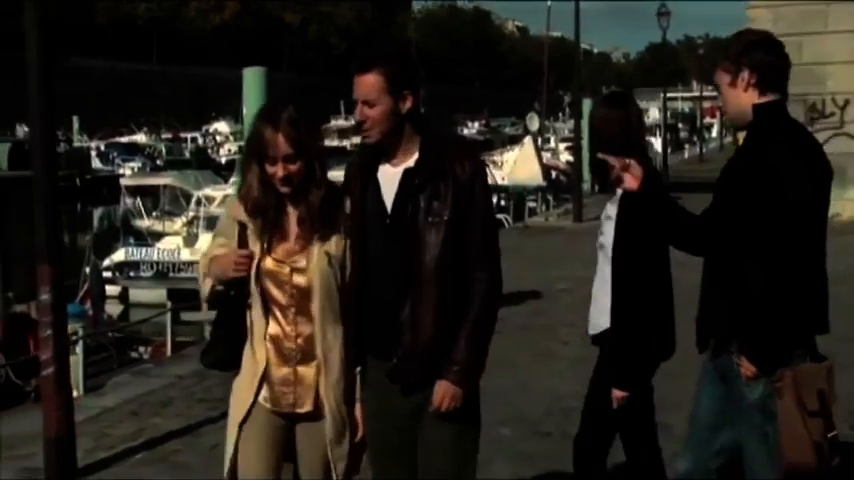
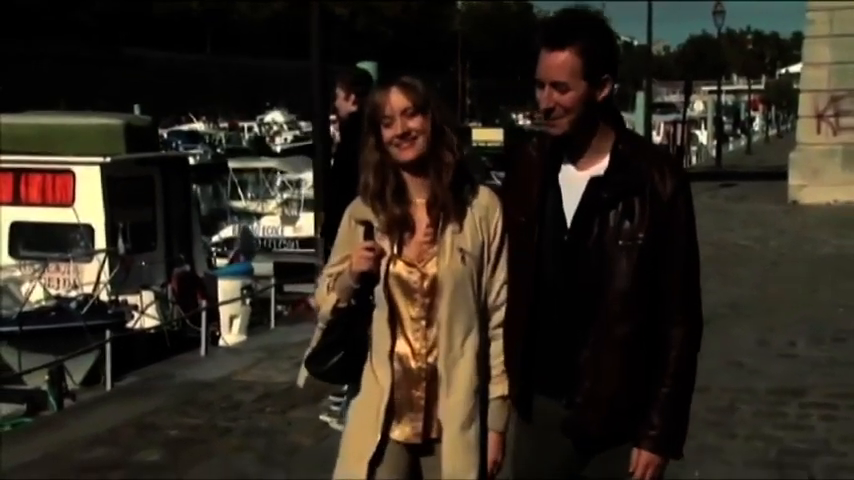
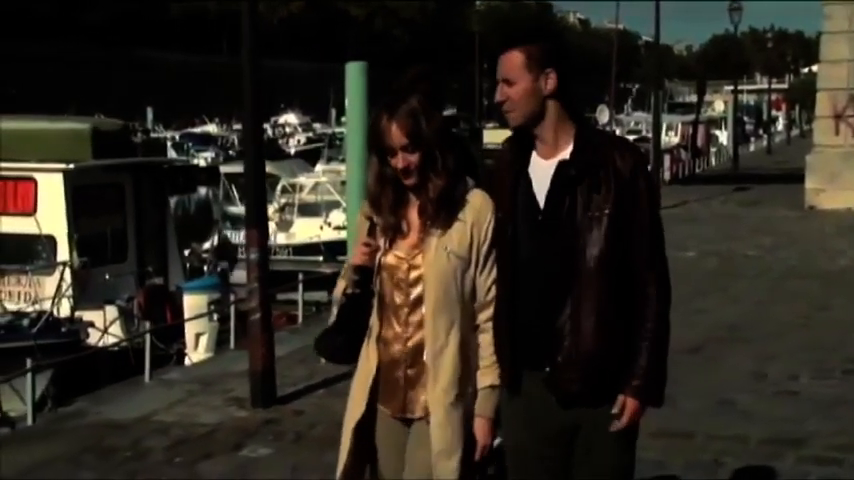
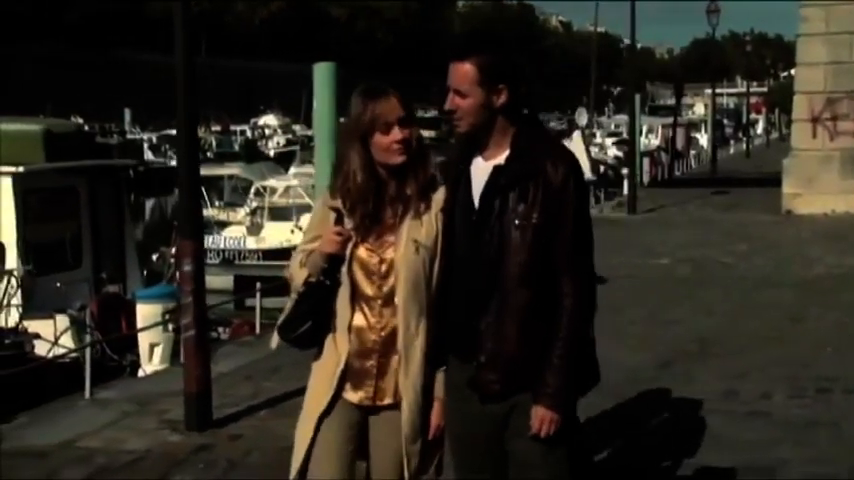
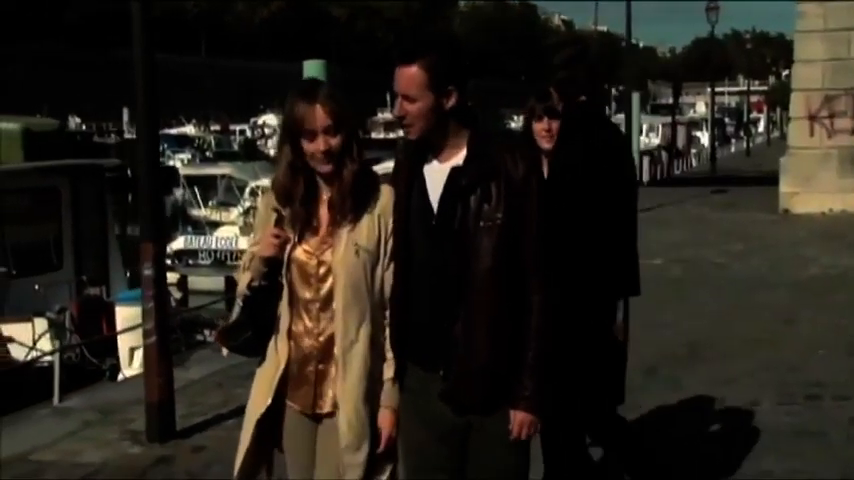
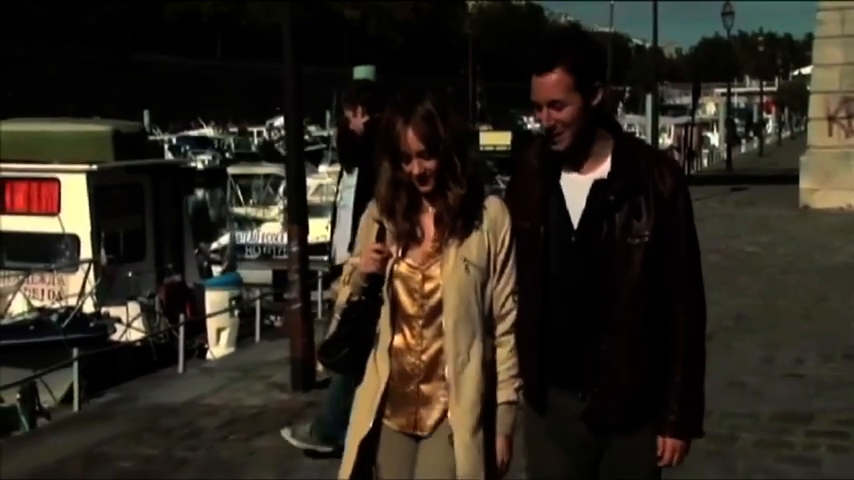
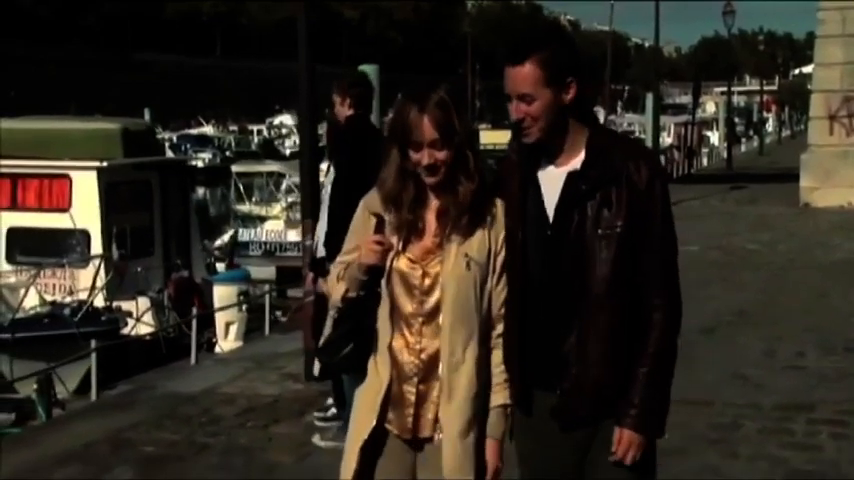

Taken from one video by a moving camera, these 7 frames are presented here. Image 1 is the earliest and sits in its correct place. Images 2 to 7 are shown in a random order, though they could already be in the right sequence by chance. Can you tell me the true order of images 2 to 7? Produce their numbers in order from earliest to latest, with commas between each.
5, 4, 3, 6, 7, 2
